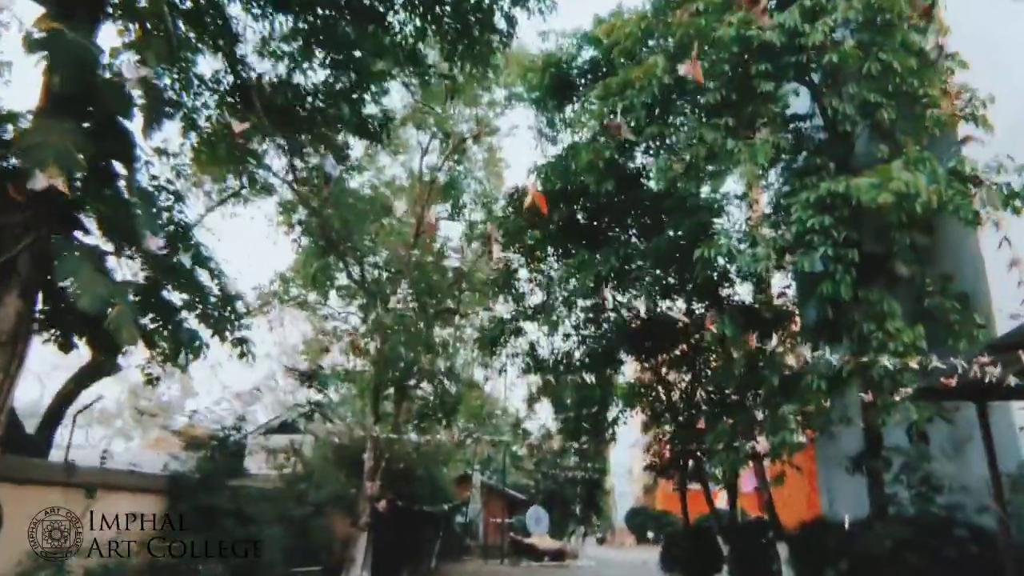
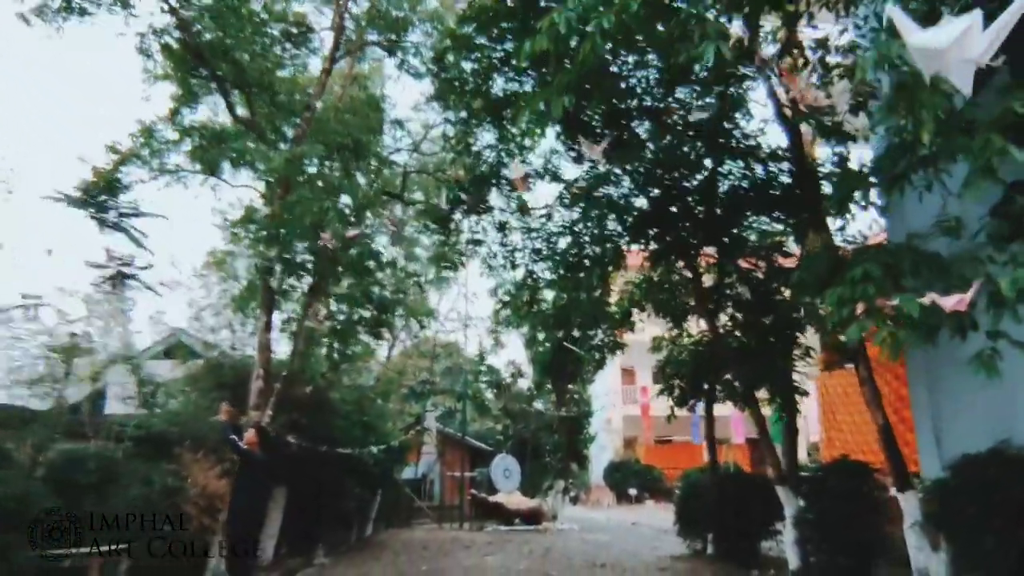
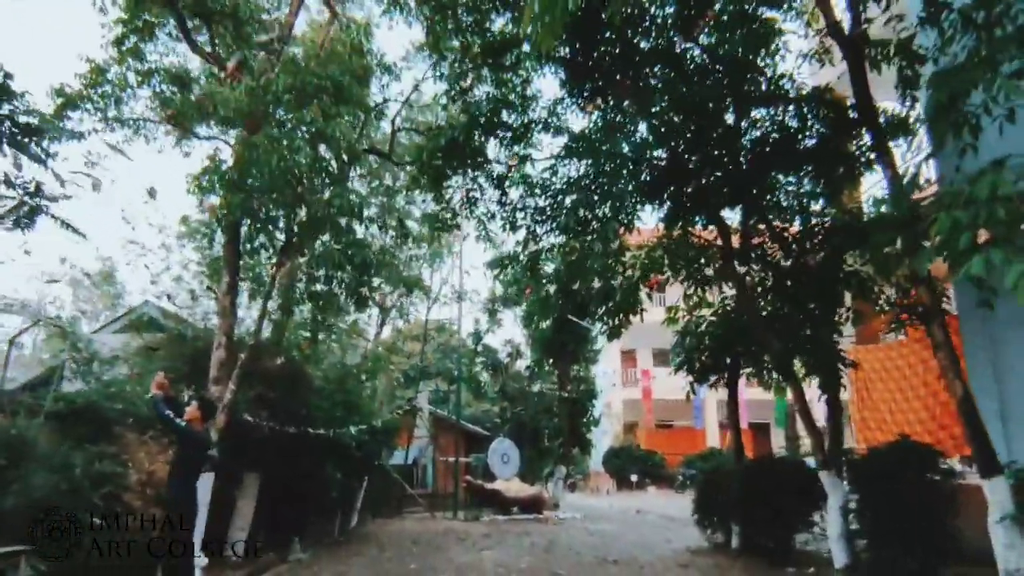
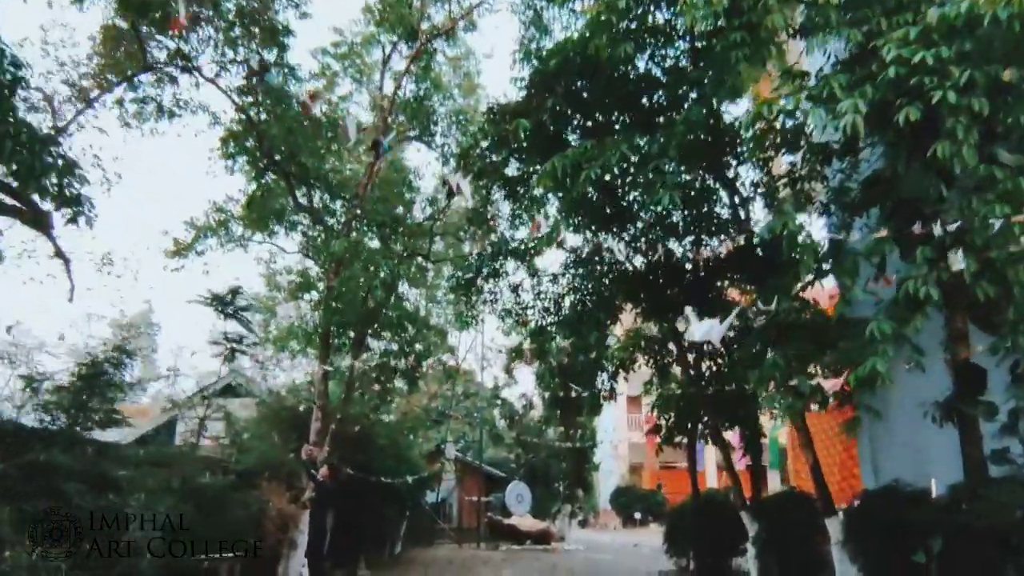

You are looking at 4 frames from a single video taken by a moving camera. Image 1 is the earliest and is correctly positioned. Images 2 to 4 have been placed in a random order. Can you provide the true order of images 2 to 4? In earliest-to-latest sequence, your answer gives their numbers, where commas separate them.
4, 2, 3
